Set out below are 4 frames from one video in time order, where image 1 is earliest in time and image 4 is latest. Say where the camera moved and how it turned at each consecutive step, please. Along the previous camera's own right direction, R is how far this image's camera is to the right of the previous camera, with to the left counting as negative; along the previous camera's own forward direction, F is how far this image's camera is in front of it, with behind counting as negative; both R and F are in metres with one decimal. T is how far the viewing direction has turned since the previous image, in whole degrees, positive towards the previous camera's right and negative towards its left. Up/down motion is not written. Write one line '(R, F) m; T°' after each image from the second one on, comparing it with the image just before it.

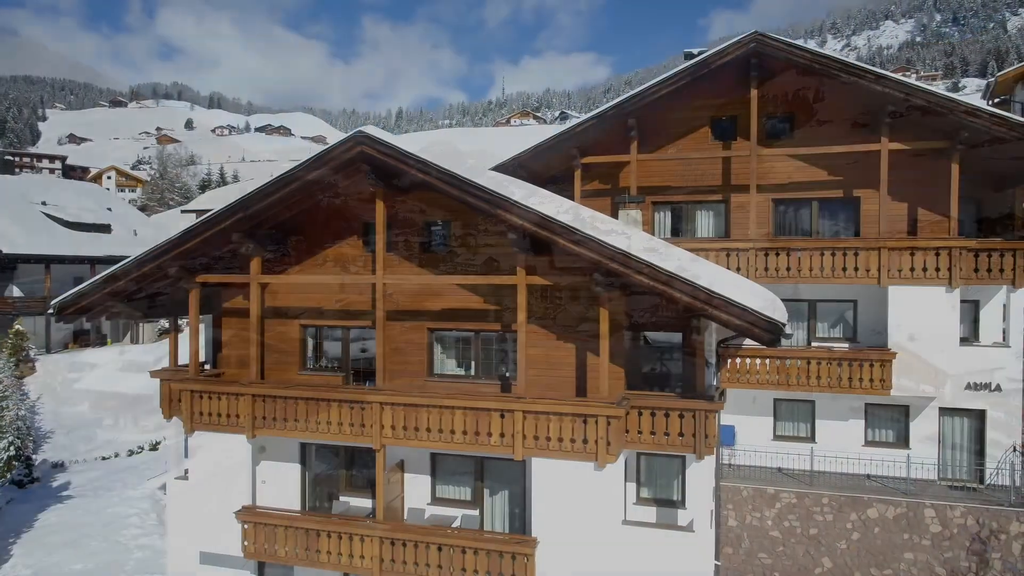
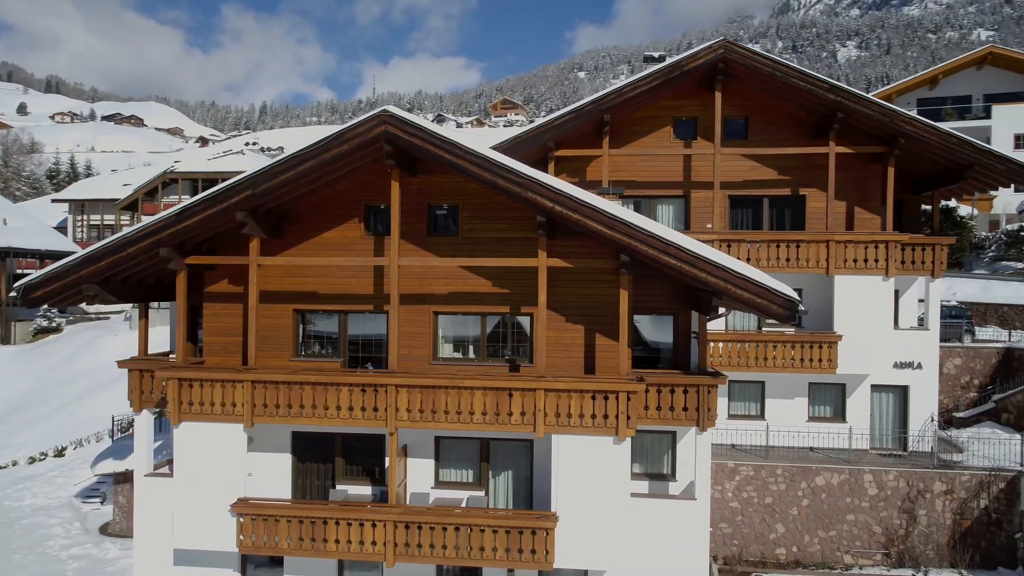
(-2.4, -0.1) m; +10°
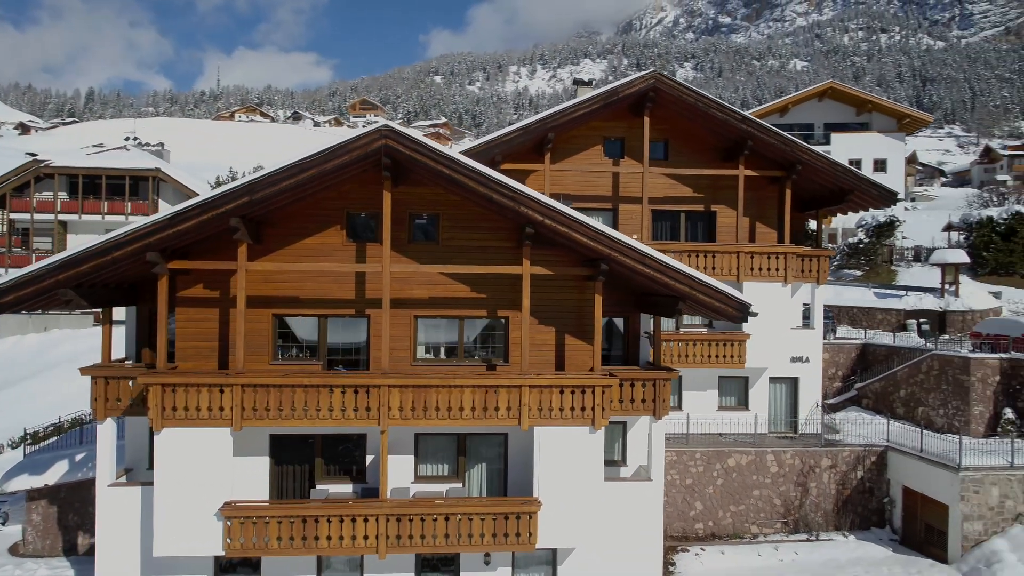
(-2.3, -0.8) m; +12°
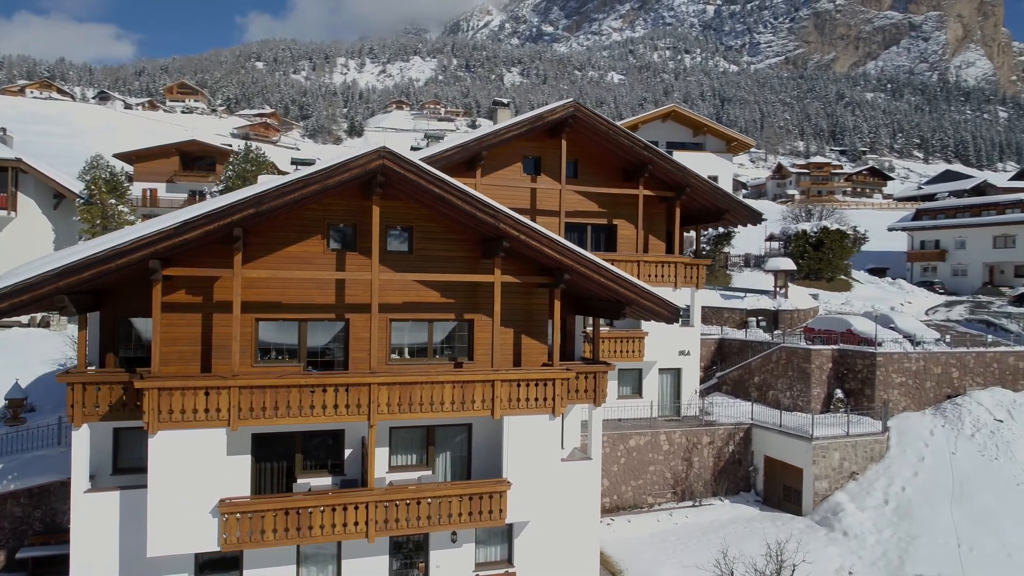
(-2.9, -1.4) m; +14°
